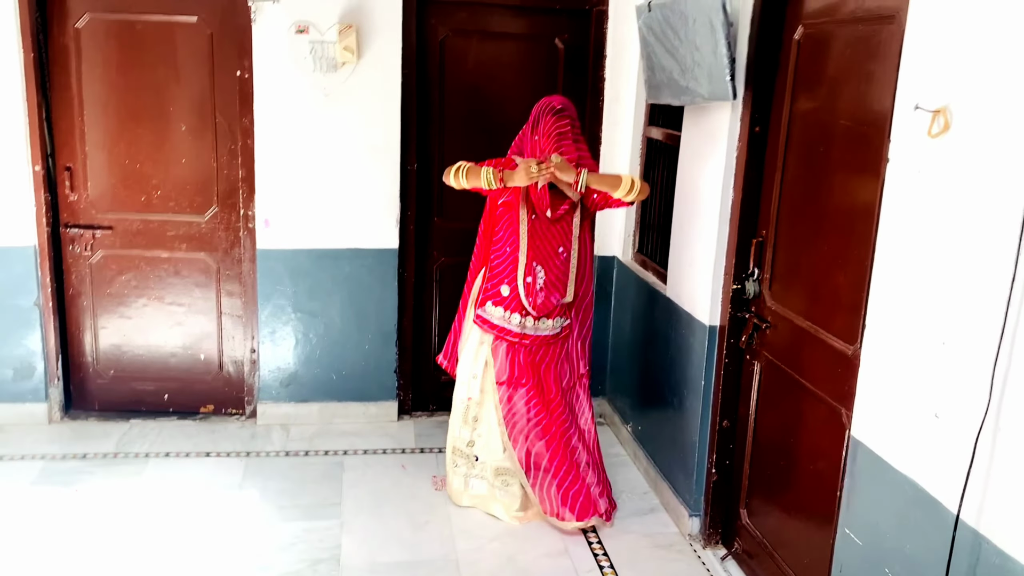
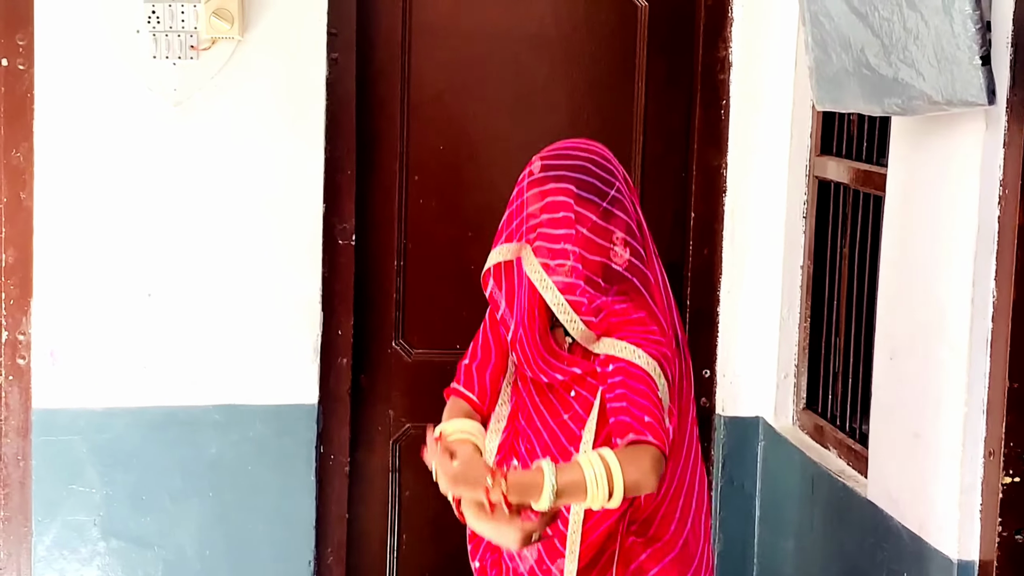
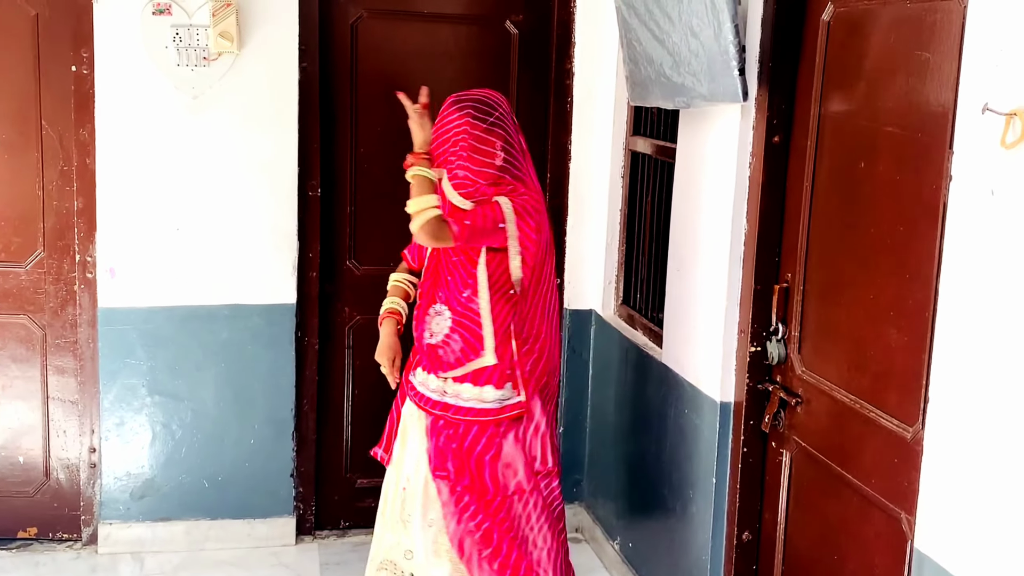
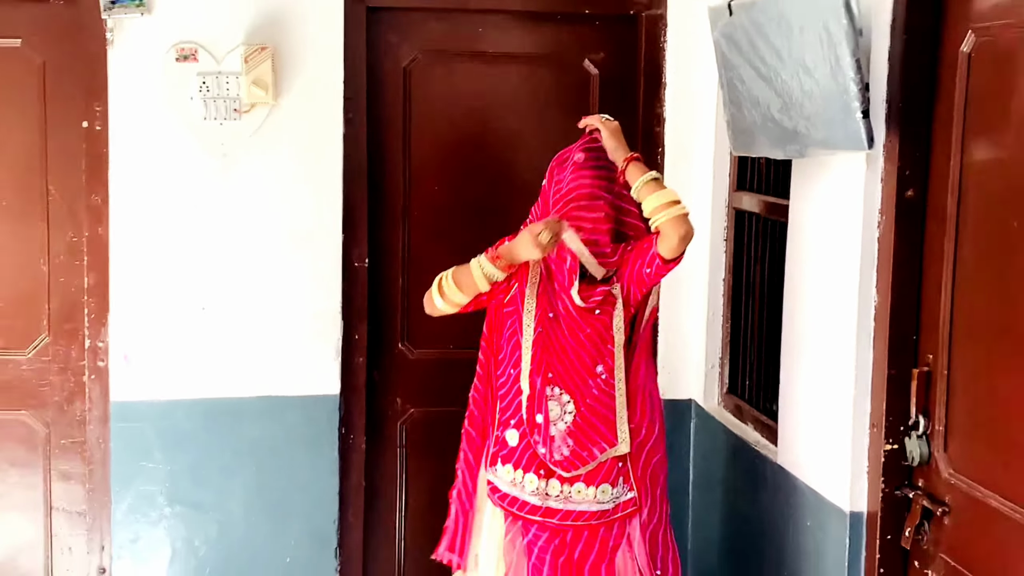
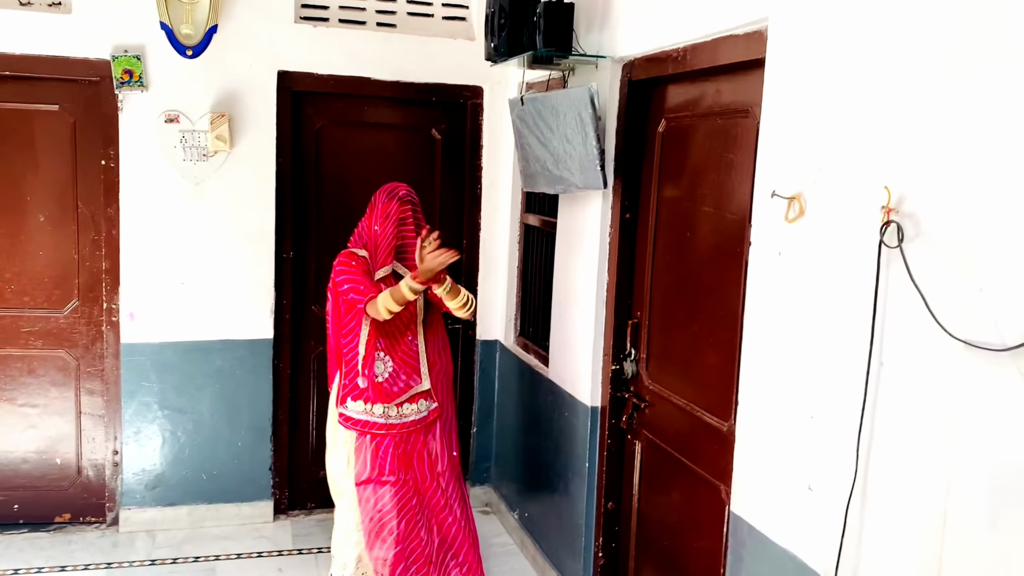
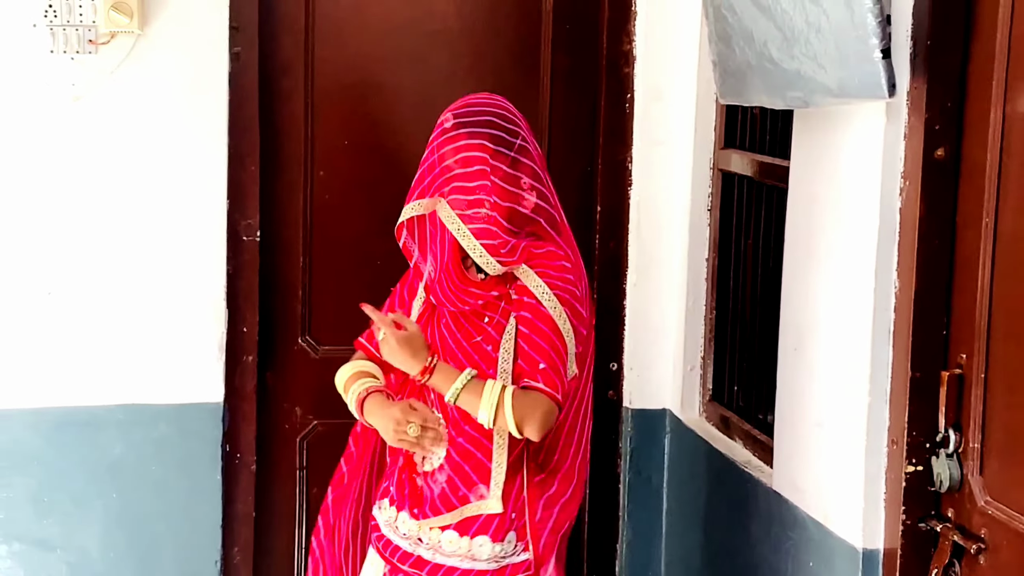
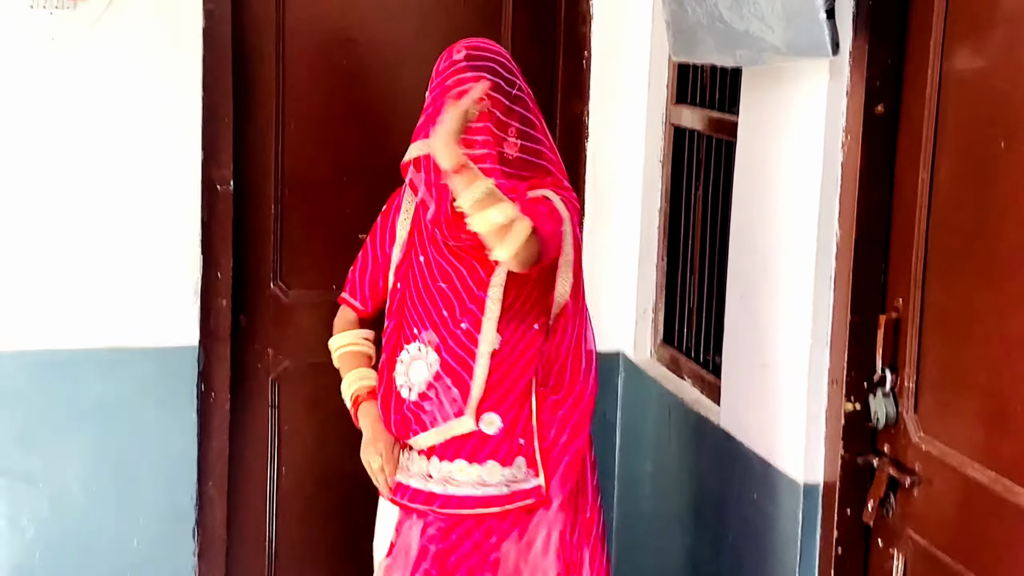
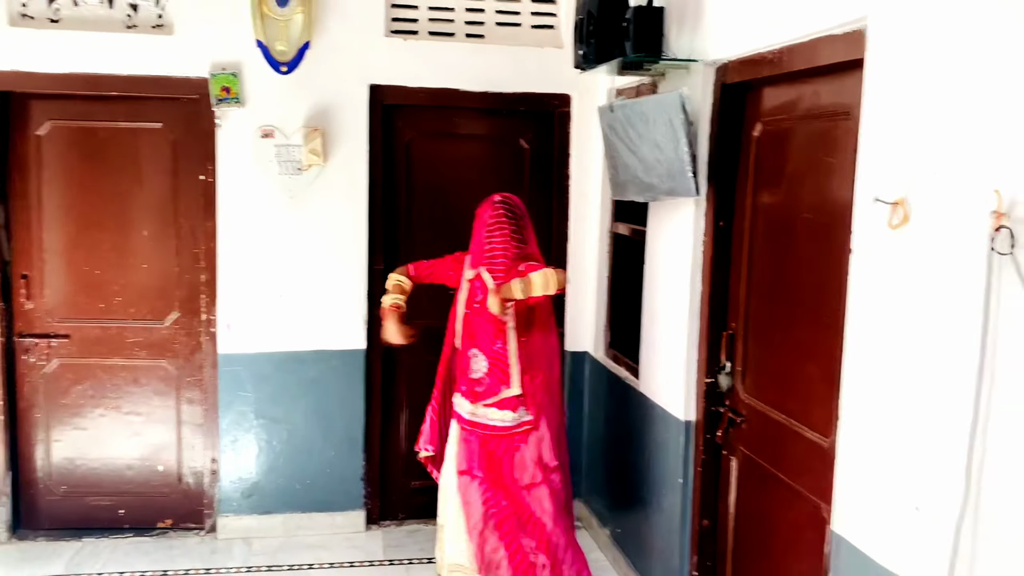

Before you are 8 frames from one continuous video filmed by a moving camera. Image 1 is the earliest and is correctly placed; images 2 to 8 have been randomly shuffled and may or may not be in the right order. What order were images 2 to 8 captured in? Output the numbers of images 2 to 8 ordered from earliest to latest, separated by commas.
3, 7, 6, 2, 4, 8, 5
